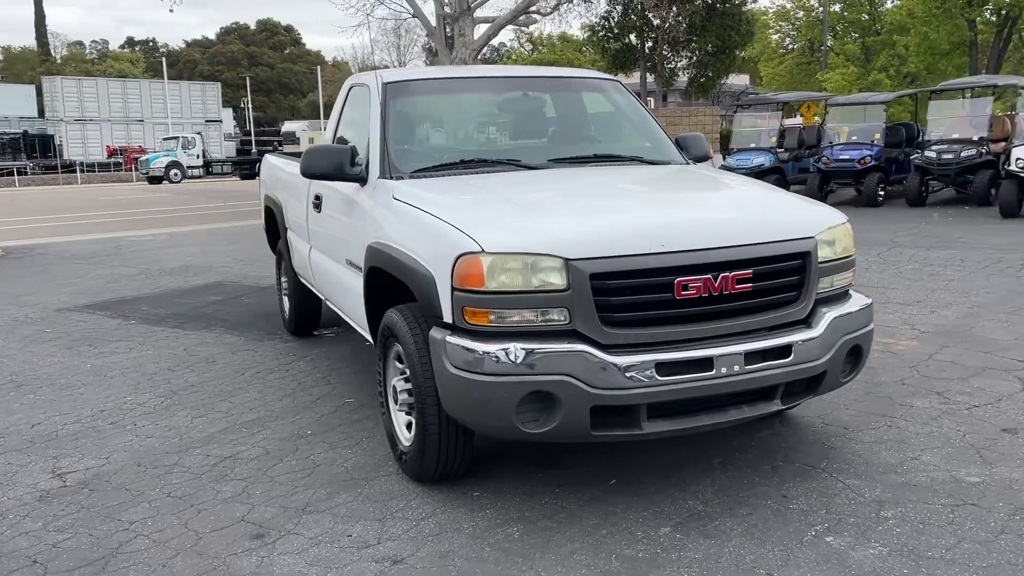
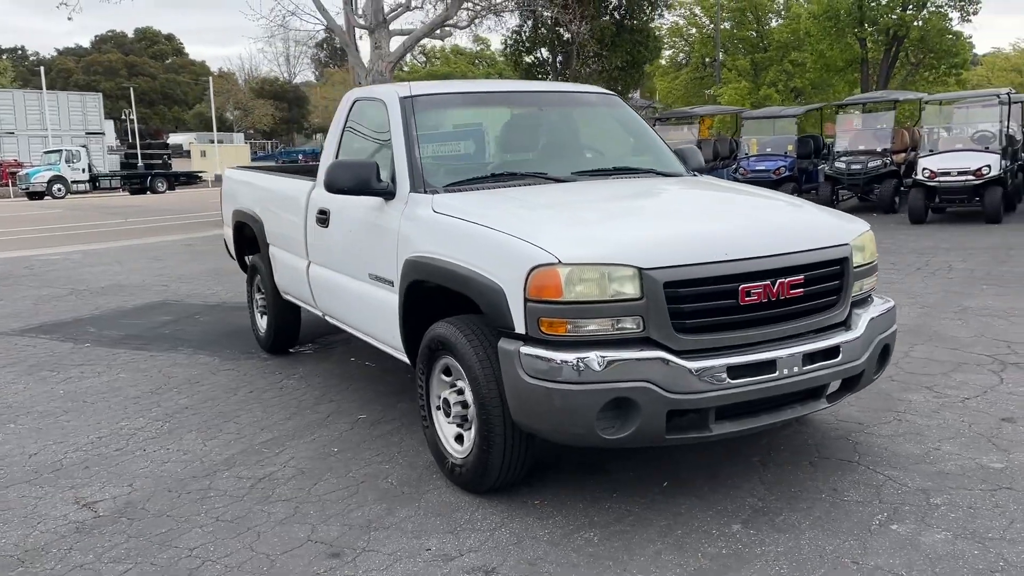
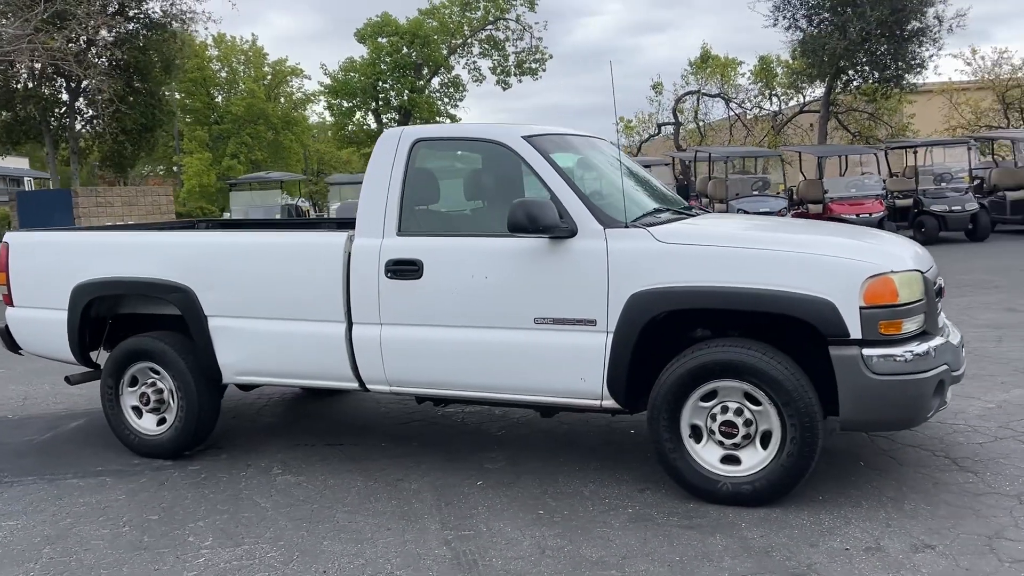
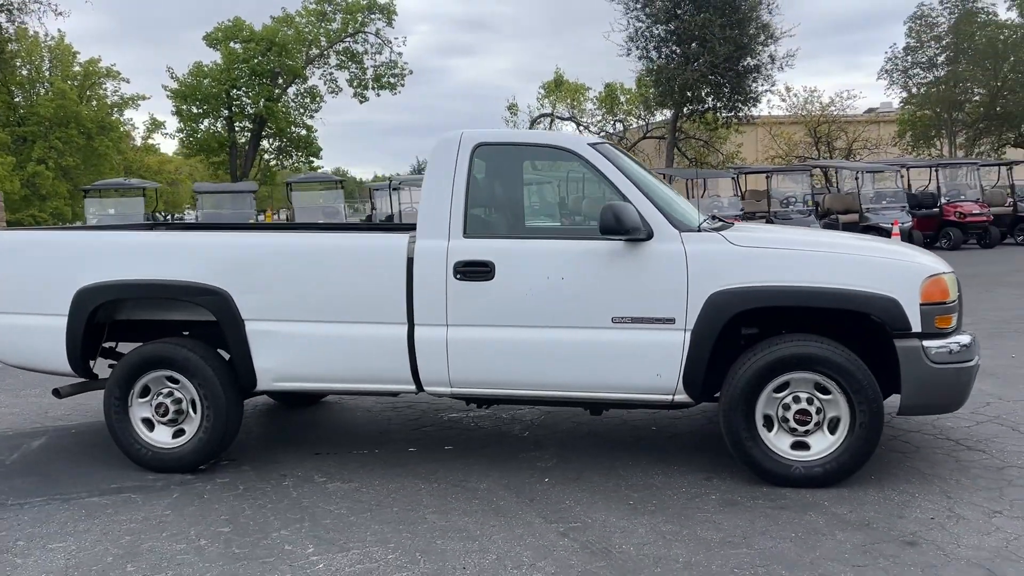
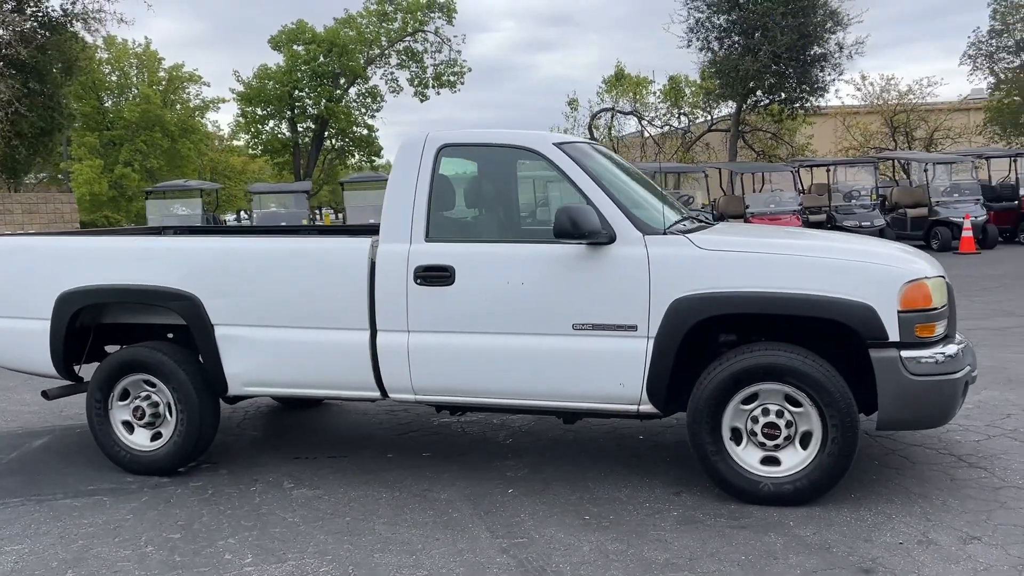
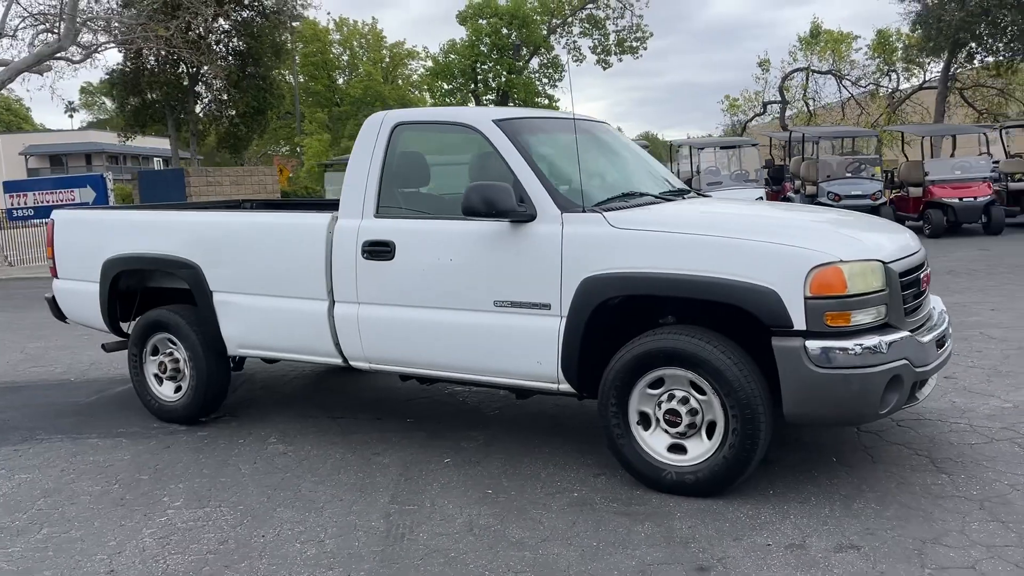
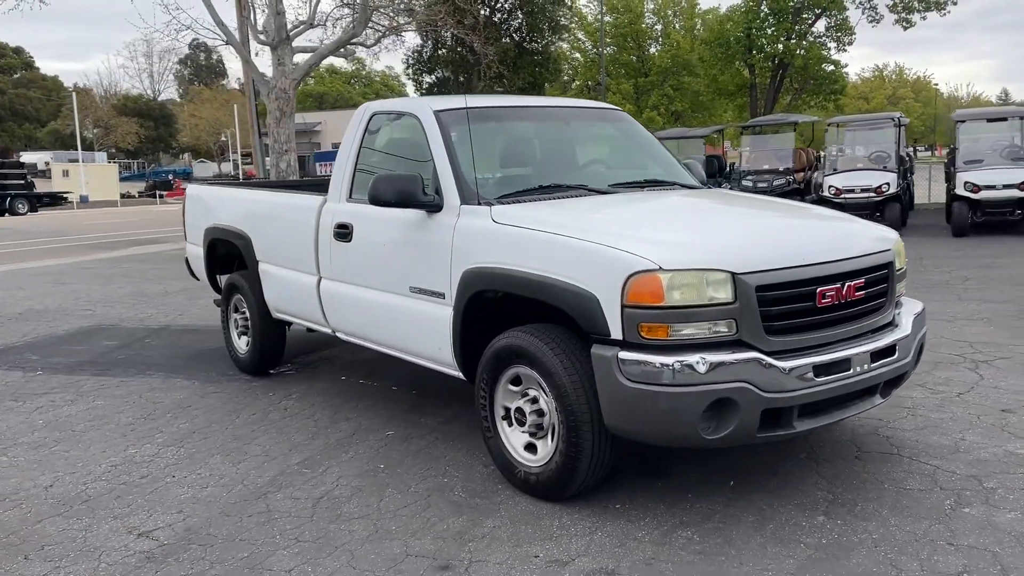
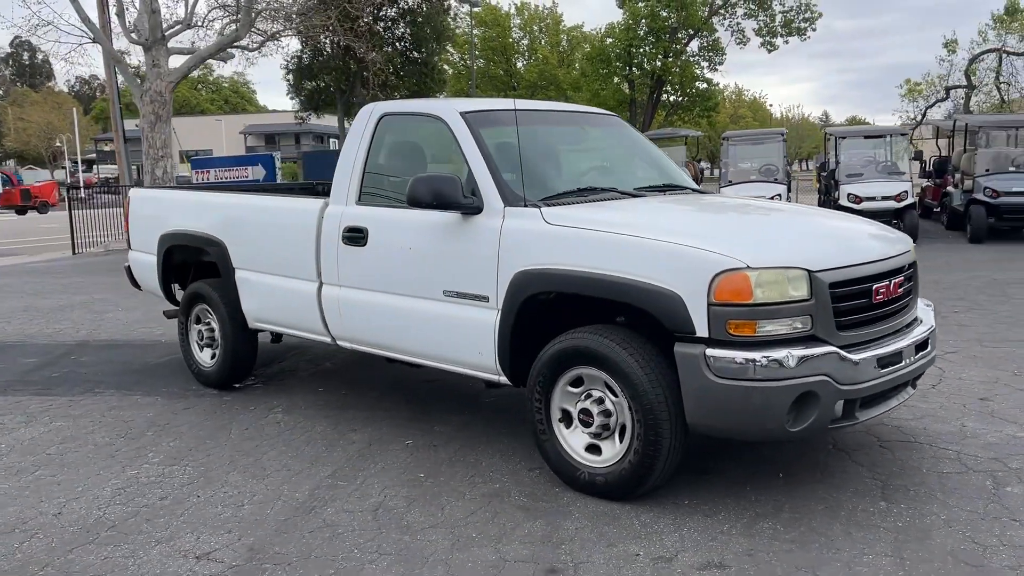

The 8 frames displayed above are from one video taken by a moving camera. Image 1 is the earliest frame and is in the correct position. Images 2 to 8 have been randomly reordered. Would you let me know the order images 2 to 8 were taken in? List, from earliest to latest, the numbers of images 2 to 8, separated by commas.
2, 7, 8, 6, 3, 5, 4
